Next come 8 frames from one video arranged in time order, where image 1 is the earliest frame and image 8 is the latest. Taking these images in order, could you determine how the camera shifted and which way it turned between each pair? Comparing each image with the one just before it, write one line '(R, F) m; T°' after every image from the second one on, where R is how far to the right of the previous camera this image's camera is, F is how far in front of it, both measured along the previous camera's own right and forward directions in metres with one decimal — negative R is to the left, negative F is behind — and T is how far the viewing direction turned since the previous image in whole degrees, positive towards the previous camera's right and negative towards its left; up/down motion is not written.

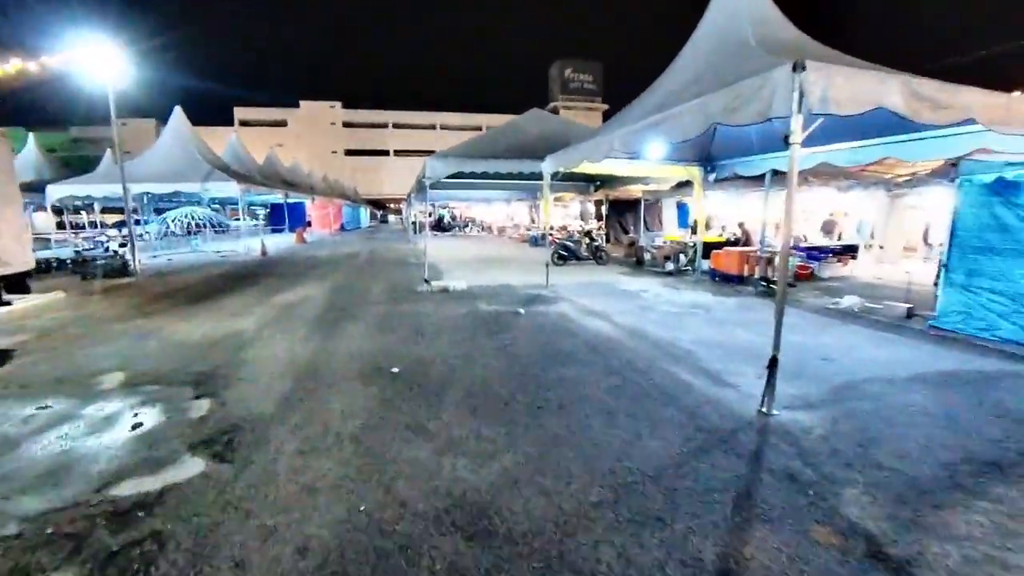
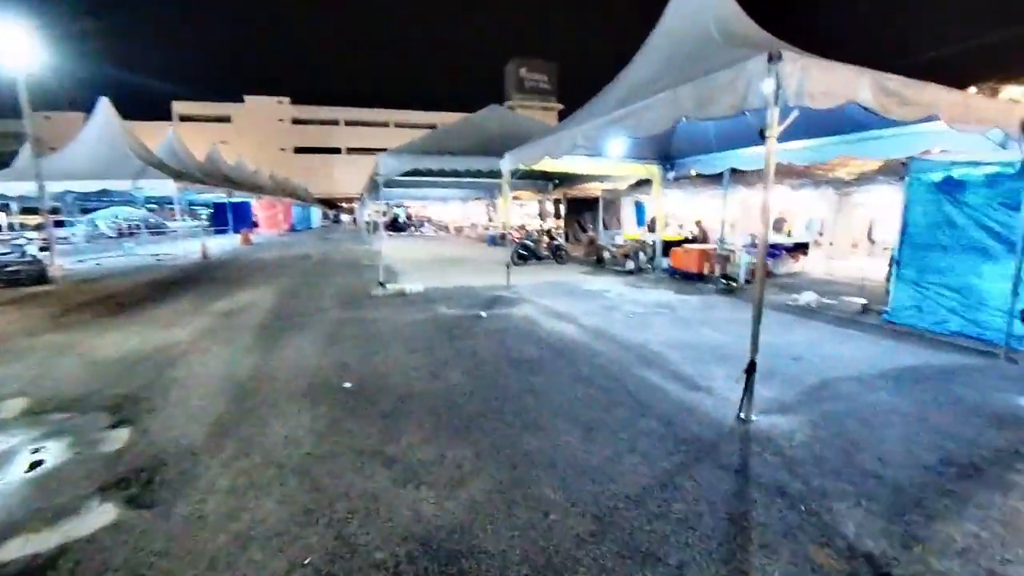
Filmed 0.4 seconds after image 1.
(0.0, +0.3) m; +5°
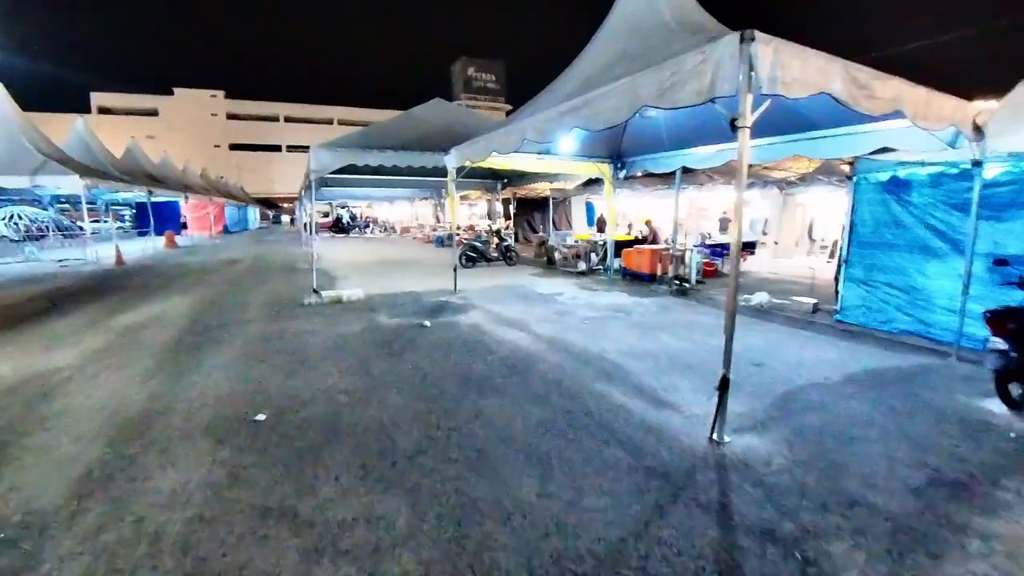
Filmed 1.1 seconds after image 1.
(0.0, +0.4) m; +6°
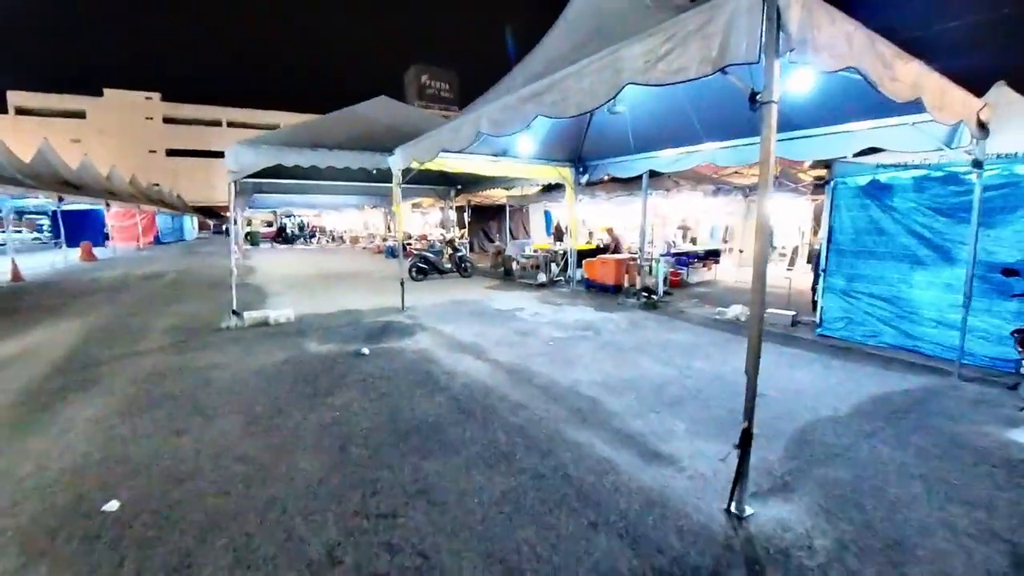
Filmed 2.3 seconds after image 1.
(0.0, +0.7) m; +5°
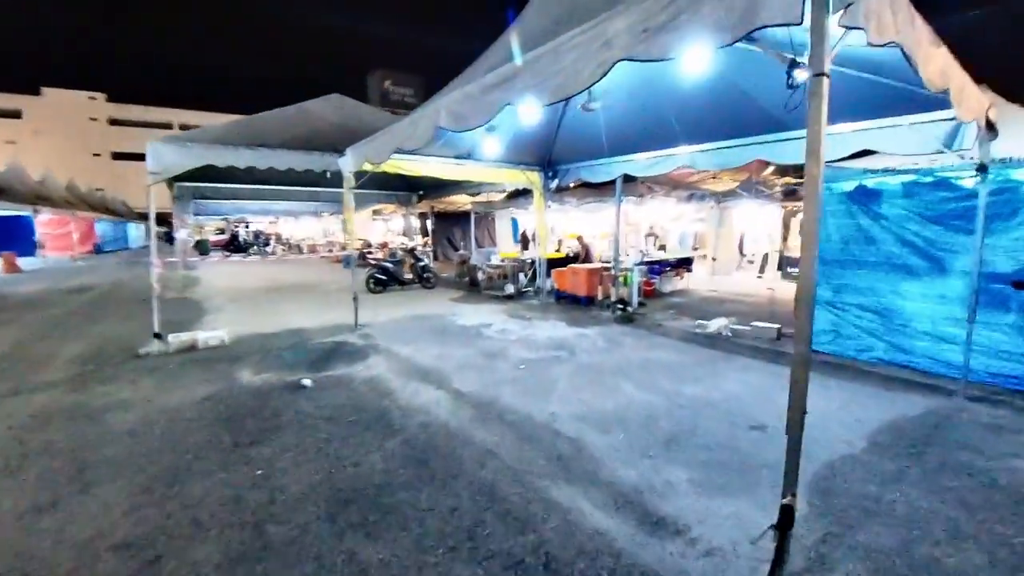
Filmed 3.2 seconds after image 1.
(0.0, +0.5) m; +4°
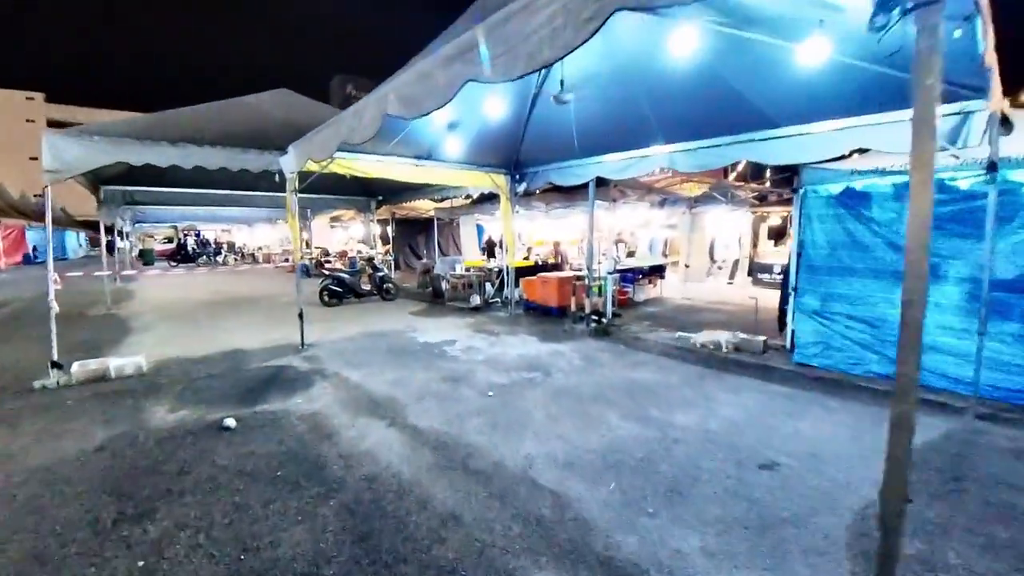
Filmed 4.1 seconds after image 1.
(0.0, +0.5) m; +4°
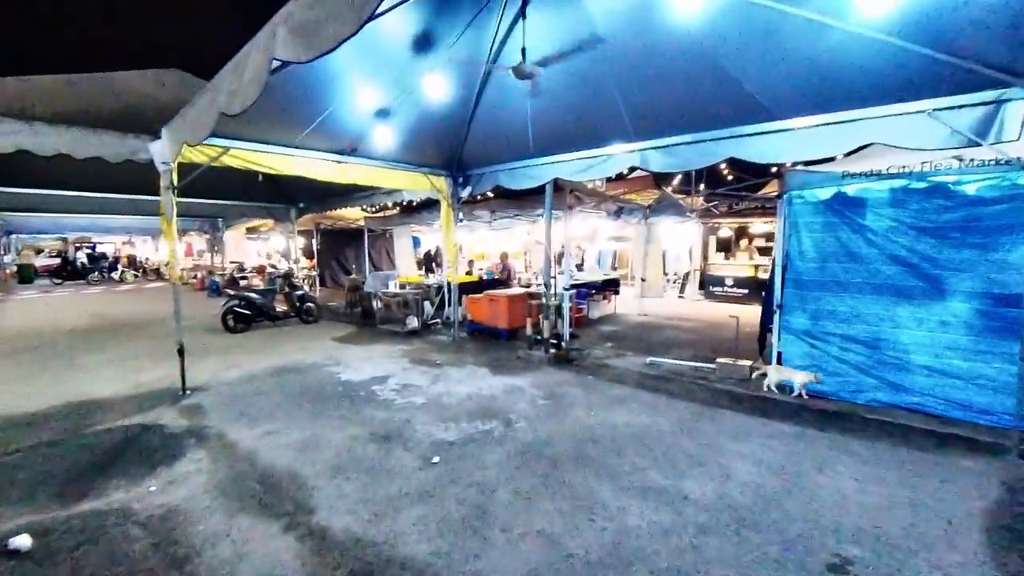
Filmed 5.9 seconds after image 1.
(-0.1, +0.9) m; +7°
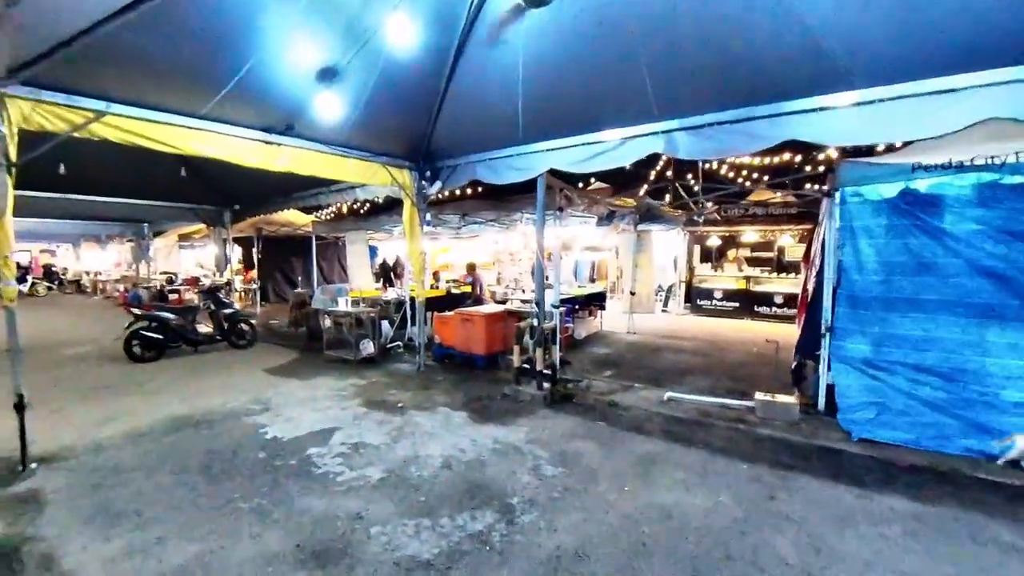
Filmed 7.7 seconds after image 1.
(-0.2, +1.1) m; +5°
